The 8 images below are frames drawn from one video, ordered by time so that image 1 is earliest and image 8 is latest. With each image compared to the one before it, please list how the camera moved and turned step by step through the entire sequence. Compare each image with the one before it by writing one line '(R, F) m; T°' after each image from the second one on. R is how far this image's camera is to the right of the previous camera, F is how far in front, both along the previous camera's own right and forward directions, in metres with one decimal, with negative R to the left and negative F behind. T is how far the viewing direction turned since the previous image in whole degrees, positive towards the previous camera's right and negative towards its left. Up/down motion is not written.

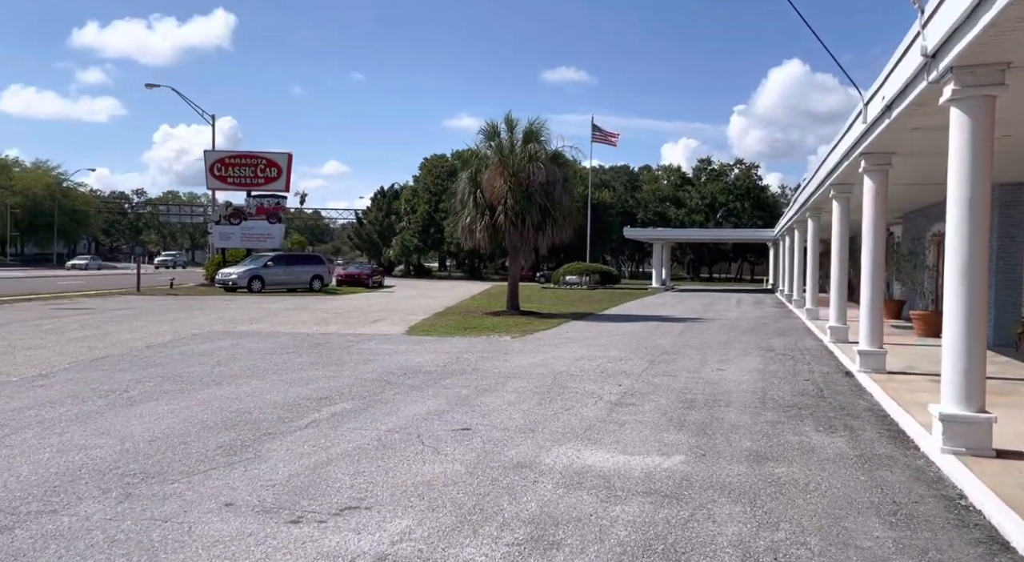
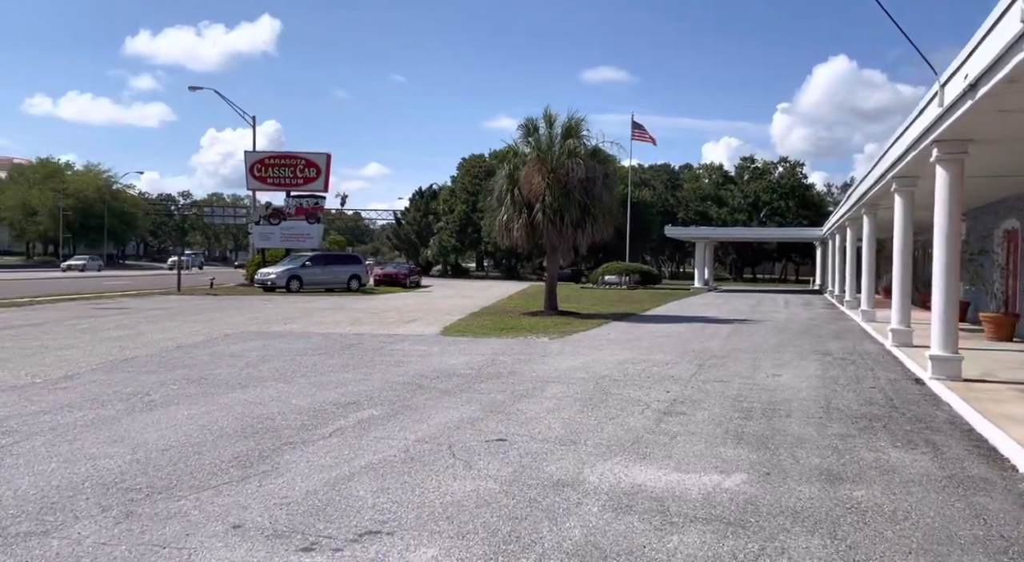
(0.0, +0.8) m; -3°
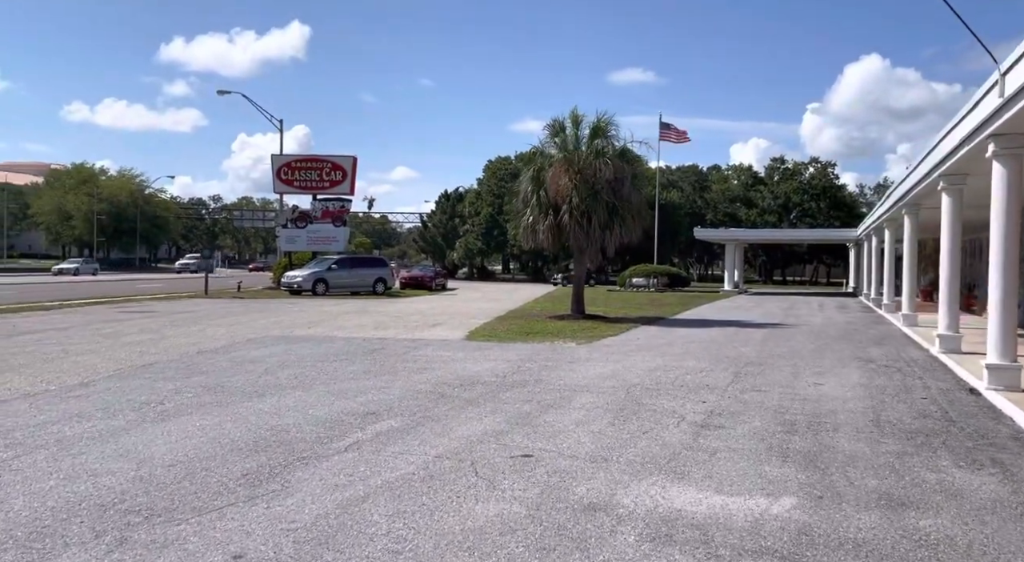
(0.0, +0.5) m; -2°
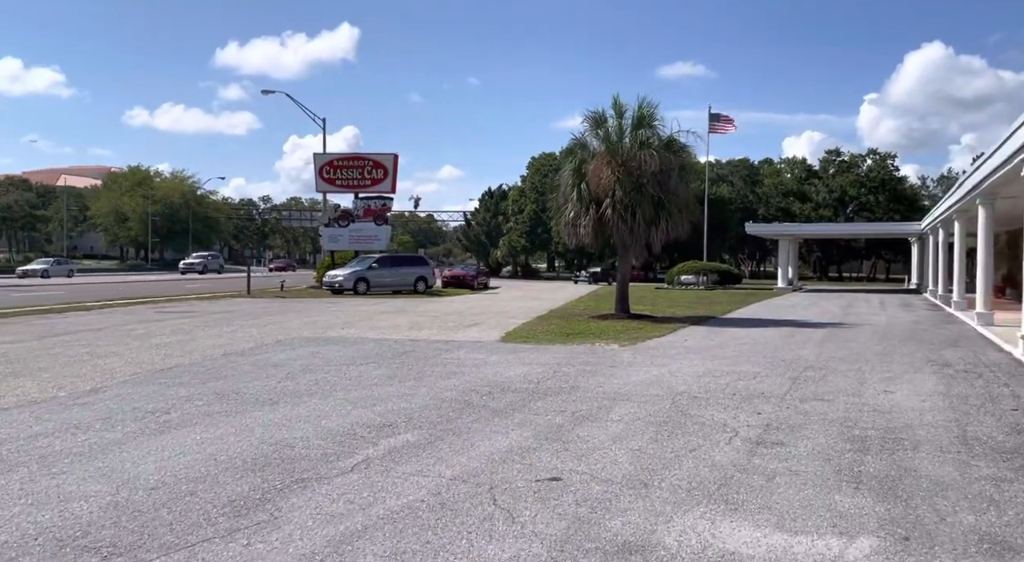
(+0.2, +1.0) m; -3°
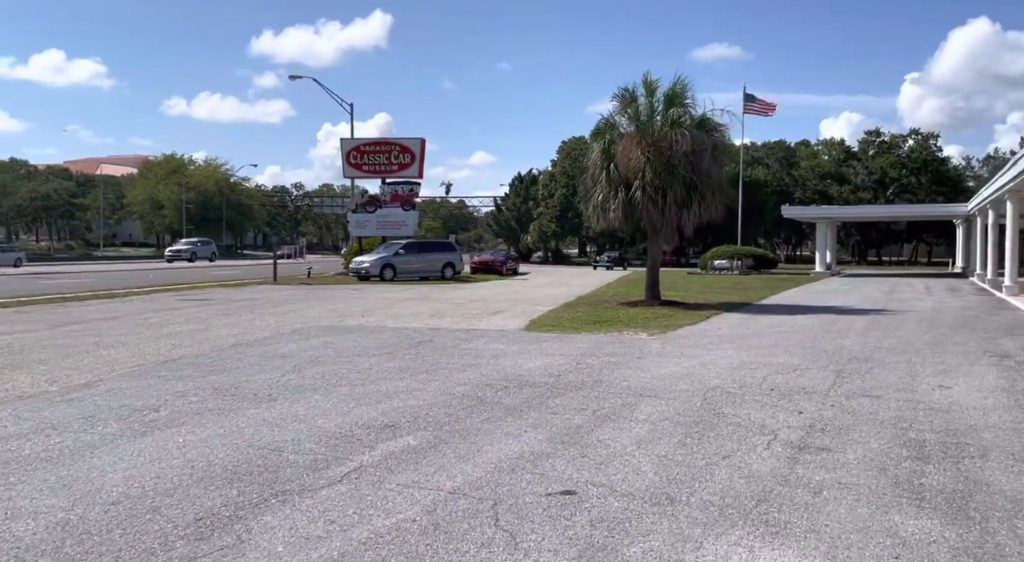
(+0.2, +0.9) m; -2°
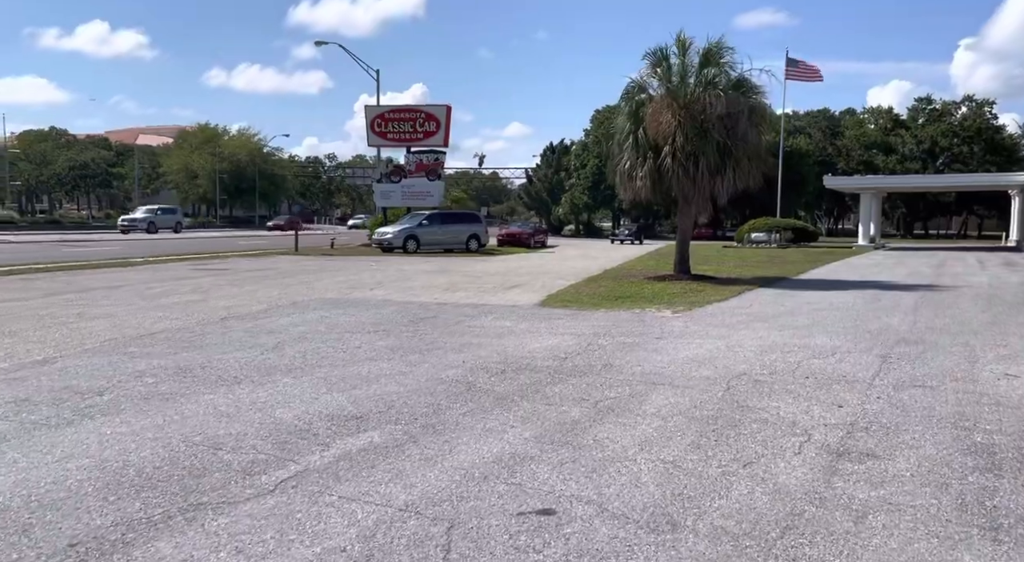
(+0.4, +1.3) m; -2°
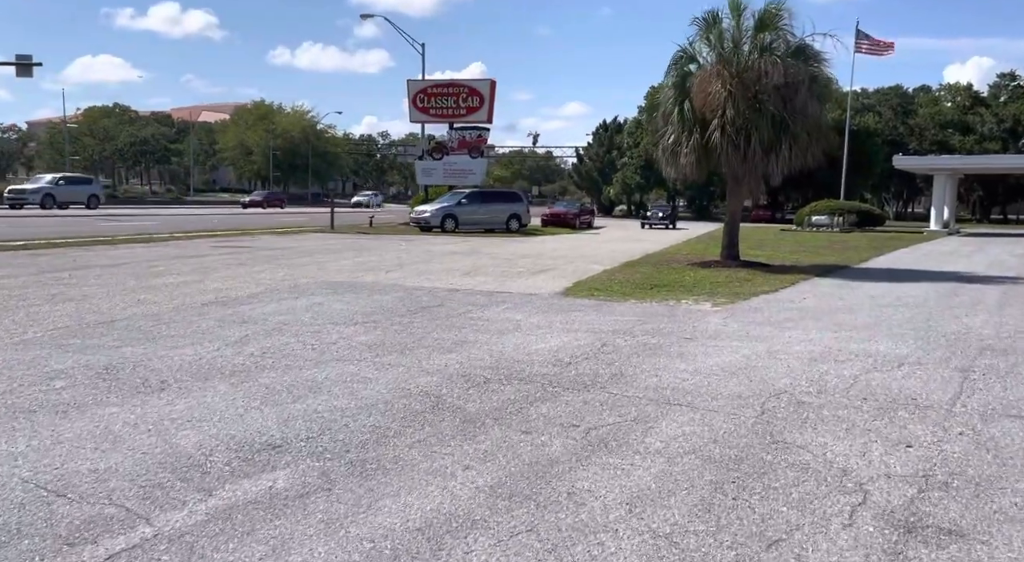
(+0.6, +1.7) m; -4°
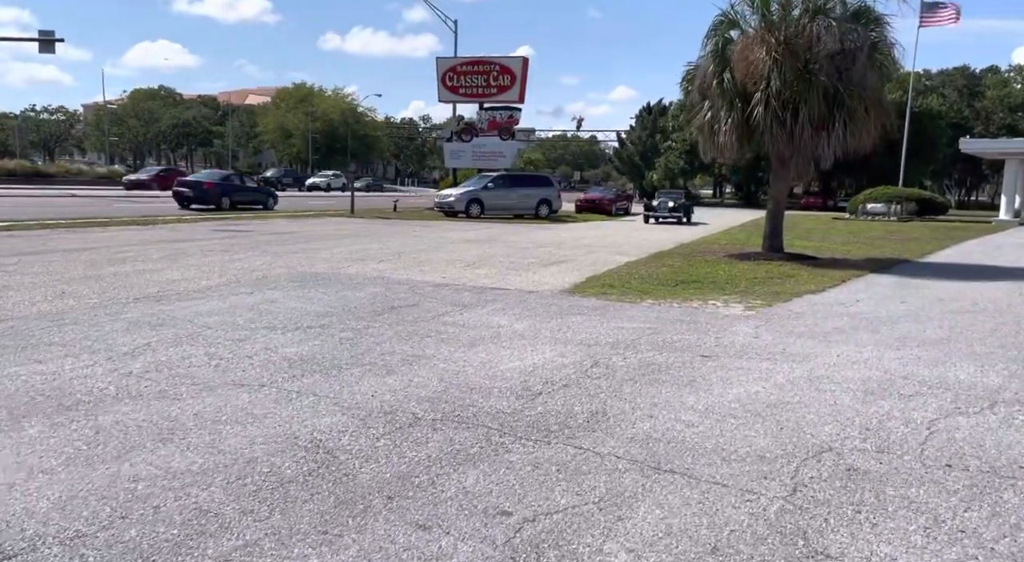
(+0.7, +2.2) m; -3°
